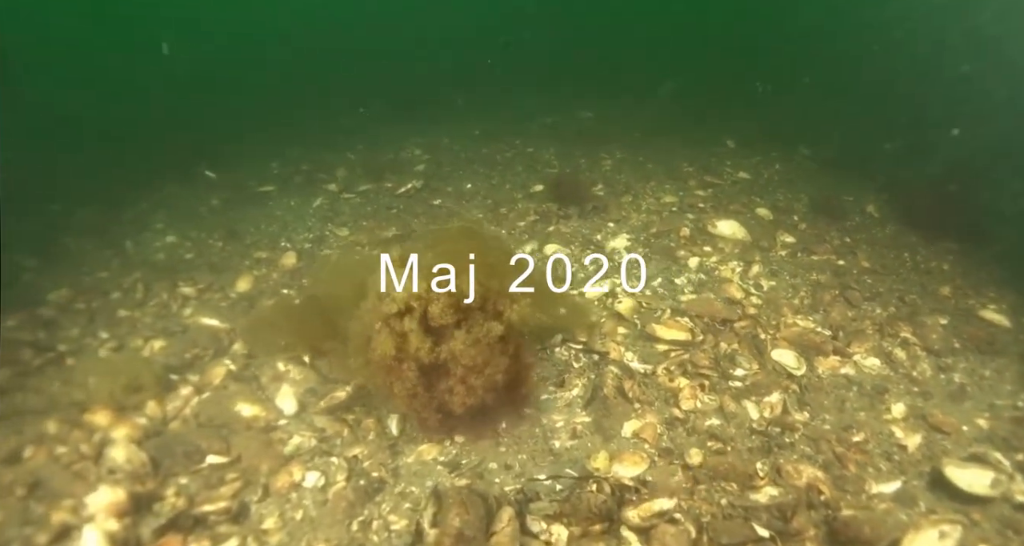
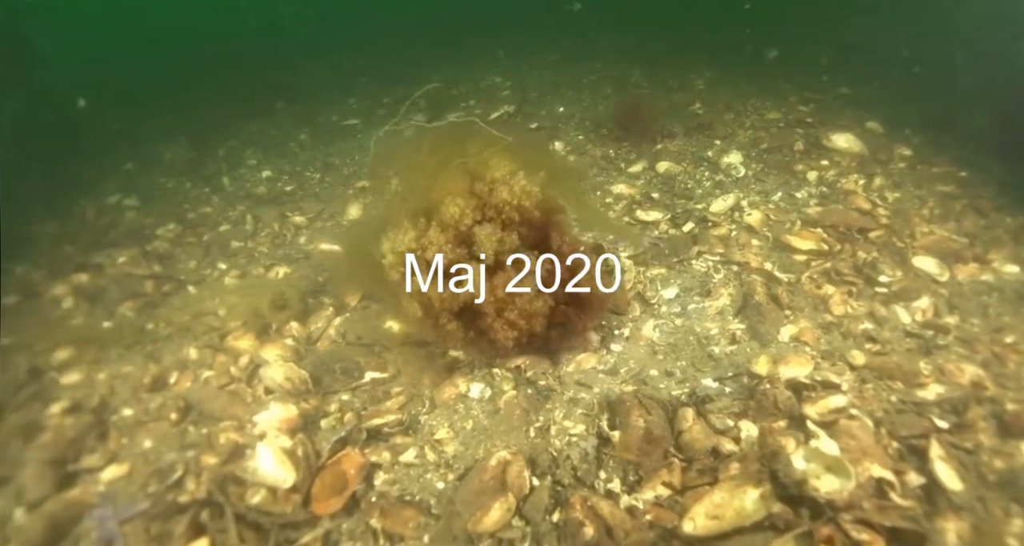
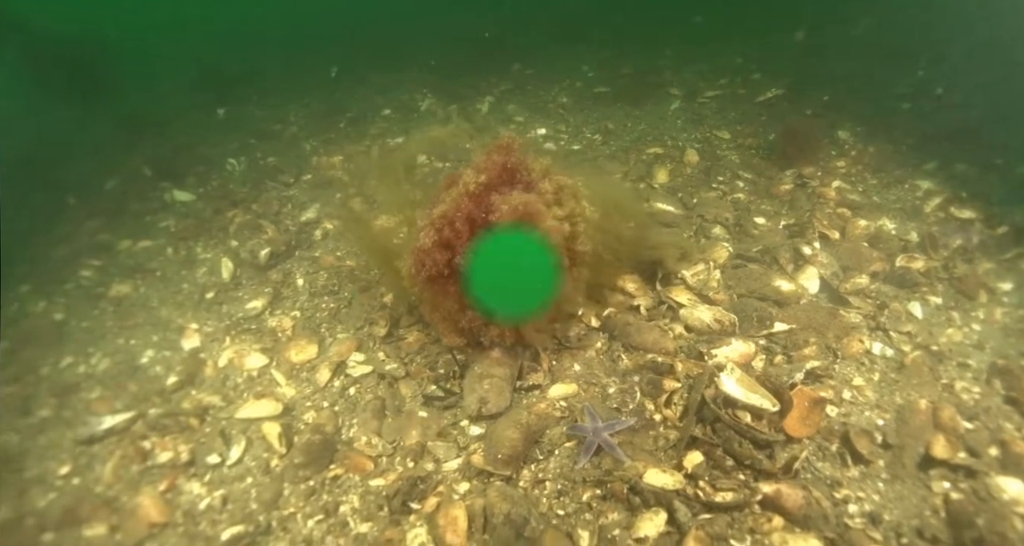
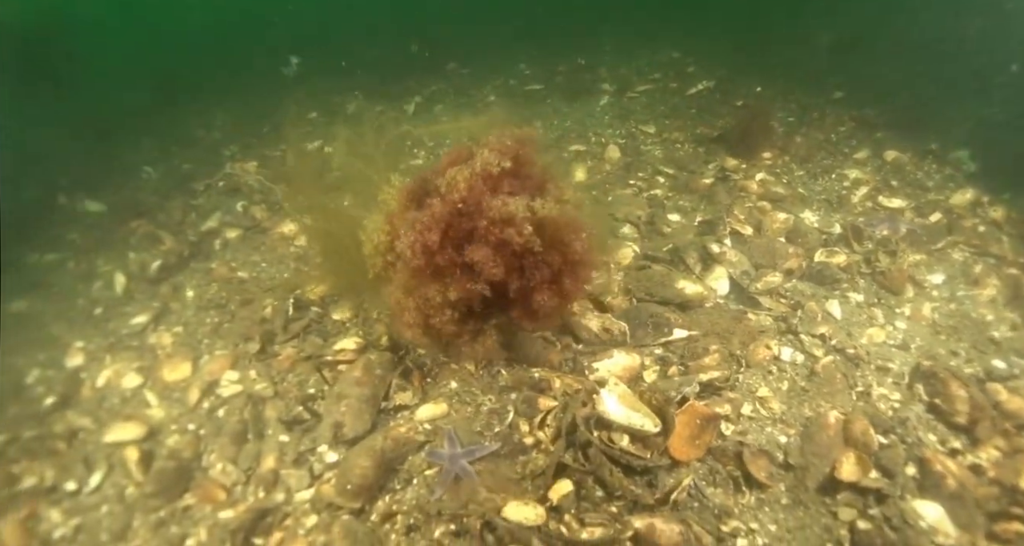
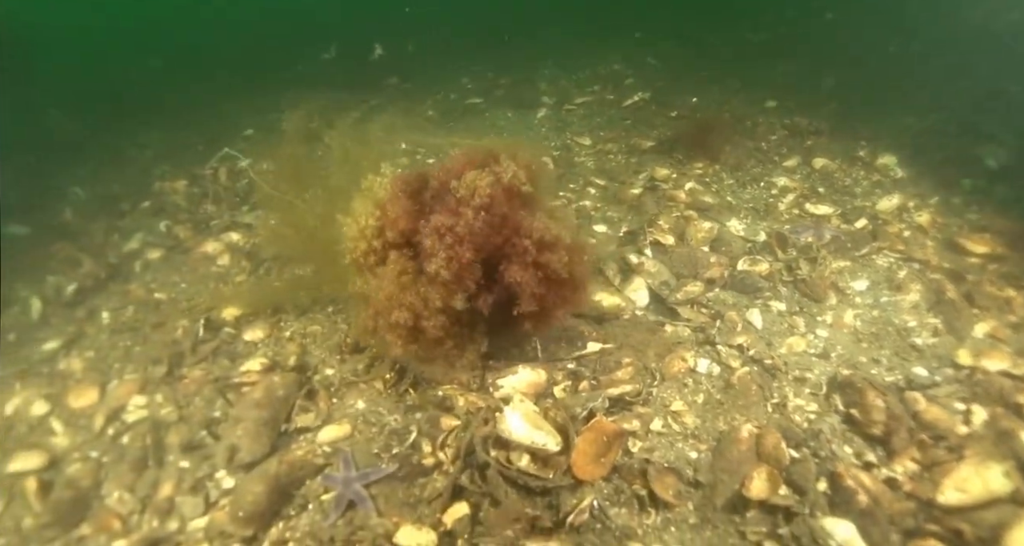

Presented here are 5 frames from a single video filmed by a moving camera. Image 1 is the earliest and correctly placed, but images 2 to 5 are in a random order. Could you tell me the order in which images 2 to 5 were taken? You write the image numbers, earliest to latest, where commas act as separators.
2, 5, 4, 3
